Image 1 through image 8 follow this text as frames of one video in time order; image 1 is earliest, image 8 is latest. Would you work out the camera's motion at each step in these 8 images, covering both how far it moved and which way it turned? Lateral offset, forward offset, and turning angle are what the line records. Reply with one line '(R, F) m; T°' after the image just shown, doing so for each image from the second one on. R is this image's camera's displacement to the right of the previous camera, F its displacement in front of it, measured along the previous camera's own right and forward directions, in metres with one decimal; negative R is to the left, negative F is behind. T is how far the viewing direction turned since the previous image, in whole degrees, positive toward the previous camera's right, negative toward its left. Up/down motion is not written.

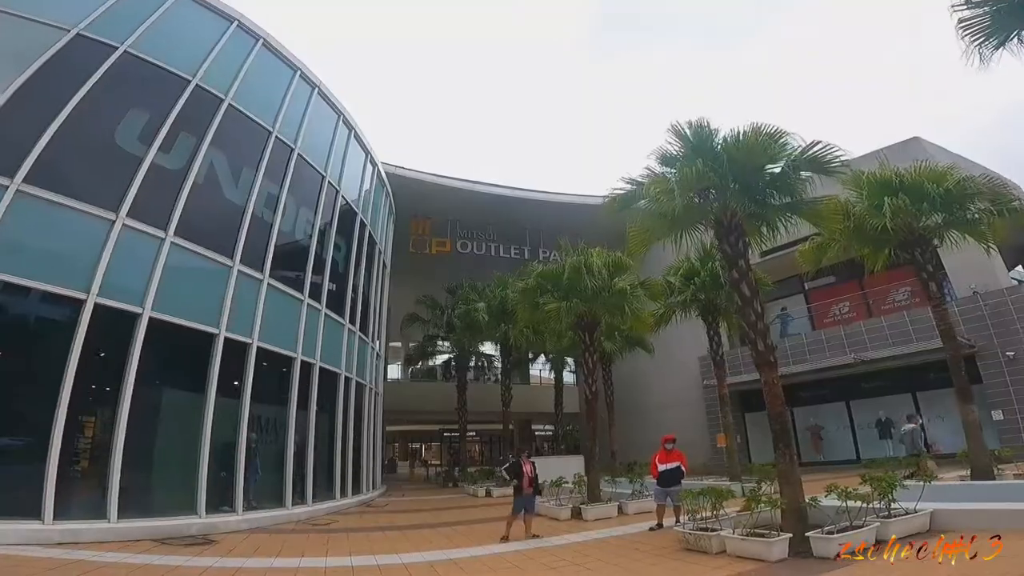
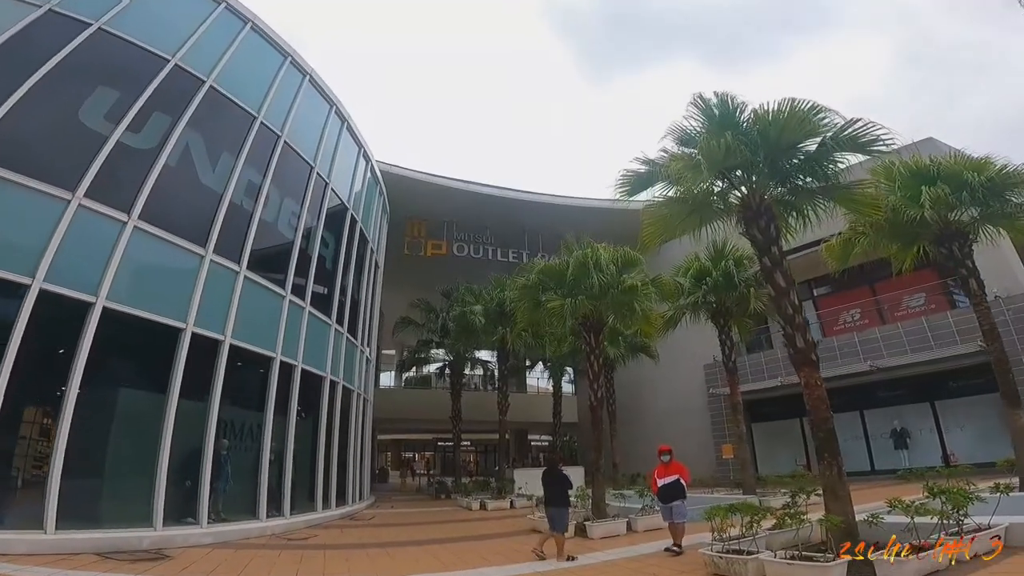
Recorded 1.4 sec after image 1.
(-0.1, +0.9) m; 0°
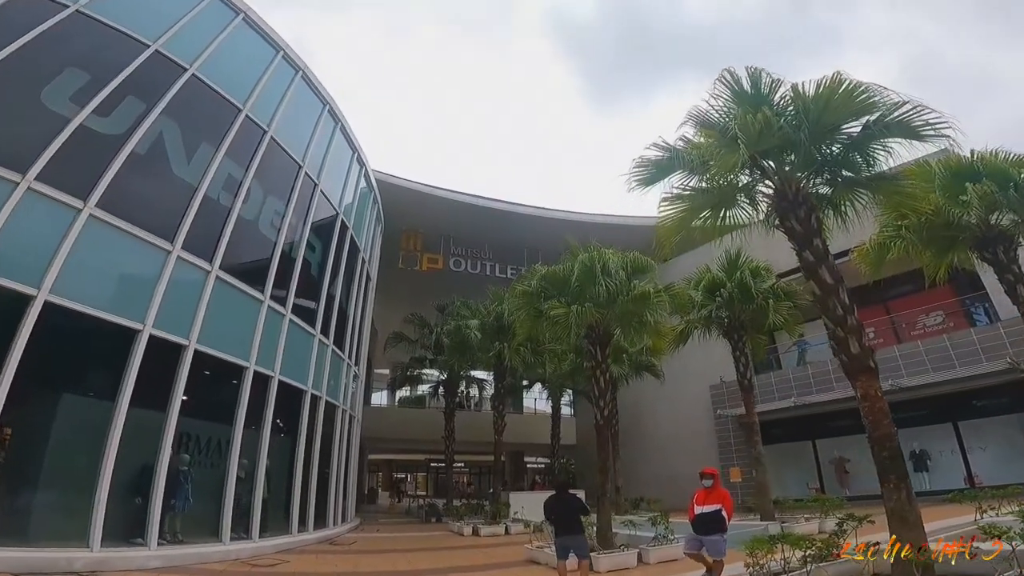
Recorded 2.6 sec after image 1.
(0.0, +0.9) m; 0°
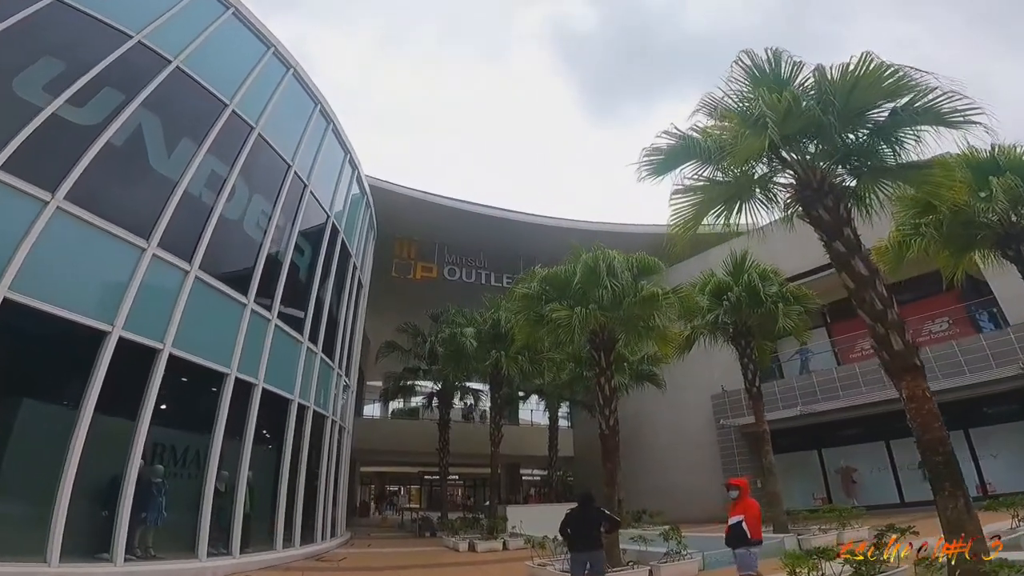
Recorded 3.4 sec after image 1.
(-0.1, +0.5) m; +1°
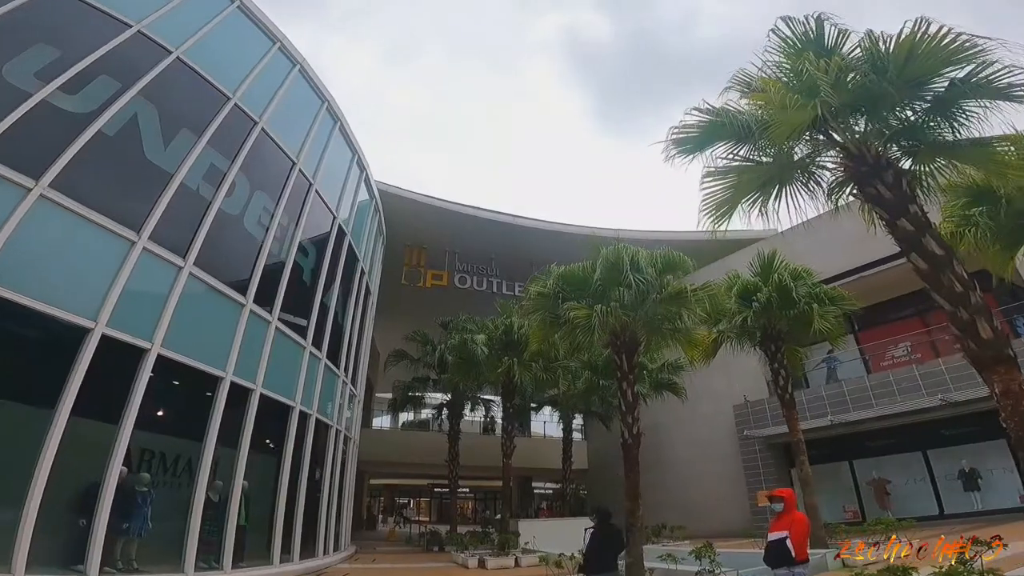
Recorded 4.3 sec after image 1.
(-0.1, +0.6) m; -1°
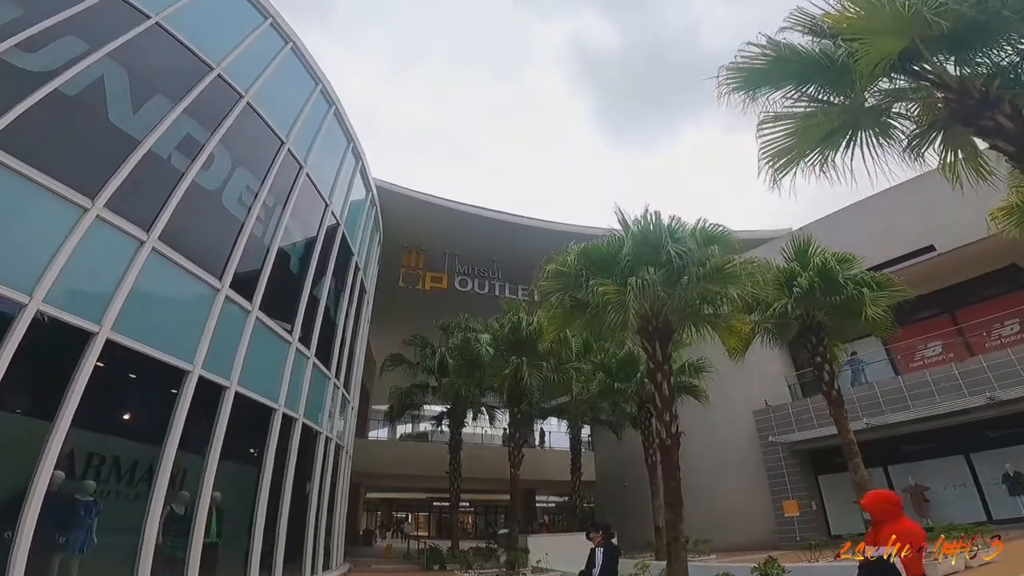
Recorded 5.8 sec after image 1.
(-0.2, +1.0) m; 0°
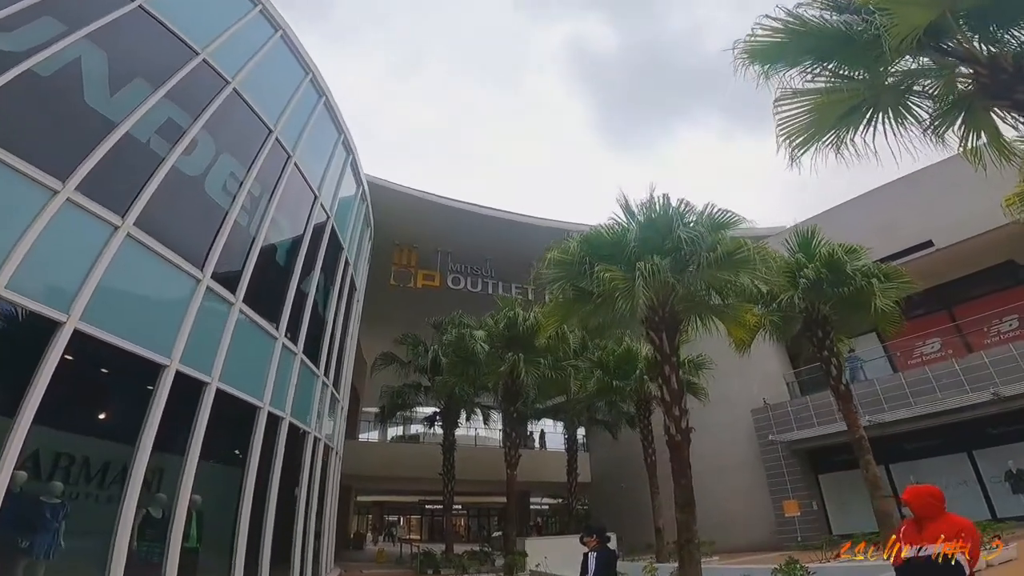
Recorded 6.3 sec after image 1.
(-0.1, +0.3) m; +1°
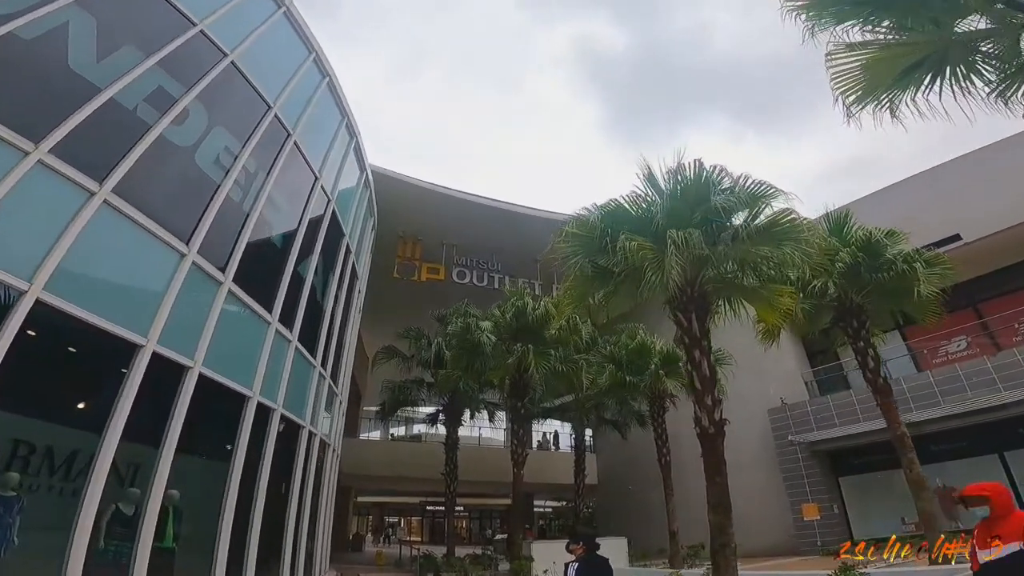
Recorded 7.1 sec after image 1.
(-0.1, +0.6) m; 0°
